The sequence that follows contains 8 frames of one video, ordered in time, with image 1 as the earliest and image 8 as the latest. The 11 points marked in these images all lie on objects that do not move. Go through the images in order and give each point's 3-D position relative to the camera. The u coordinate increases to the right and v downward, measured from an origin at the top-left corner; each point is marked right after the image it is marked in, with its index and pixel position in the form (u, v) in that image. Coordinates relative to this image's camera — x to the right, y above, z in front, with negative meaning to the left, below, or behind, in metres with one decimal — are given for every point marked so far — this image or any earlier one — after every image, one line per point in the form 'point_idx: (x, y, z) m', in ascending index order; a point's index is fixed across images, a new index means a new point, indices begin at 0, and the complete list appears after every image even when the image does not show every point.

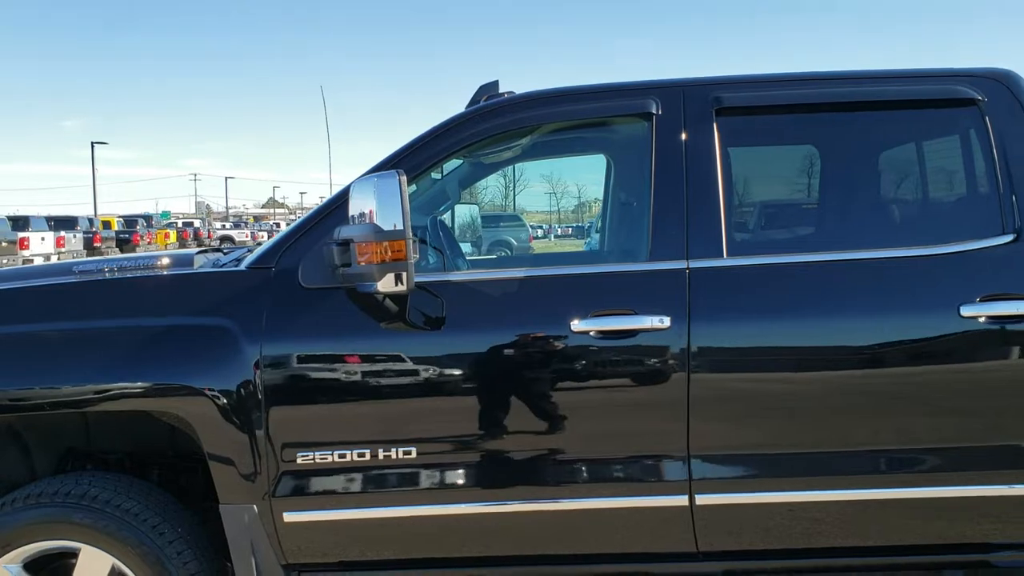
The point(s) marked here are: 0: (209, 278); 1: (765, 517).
0: (-0.9, 0.0, +2.4) m
1: (+0.7, -0.7, +2.3) m
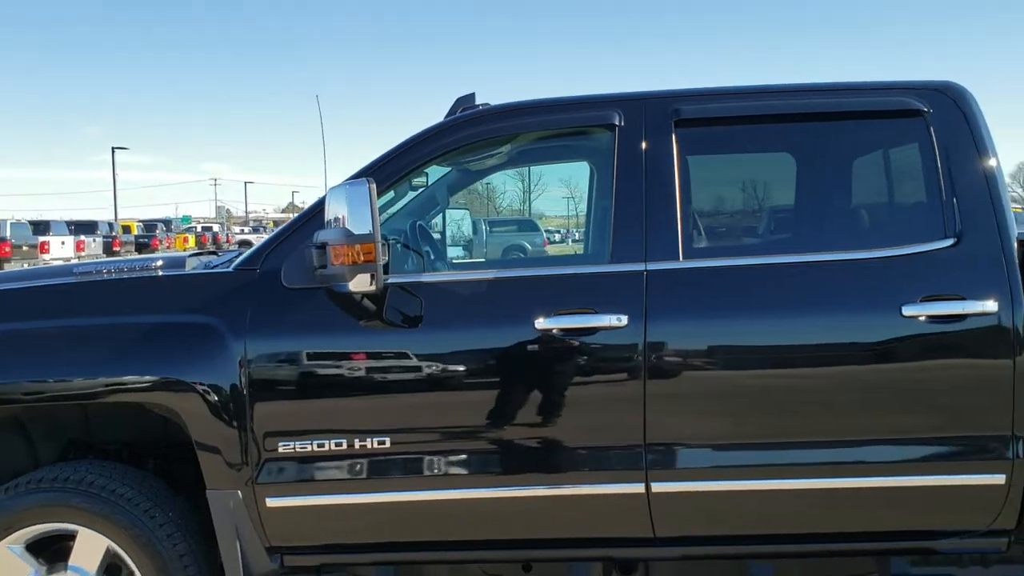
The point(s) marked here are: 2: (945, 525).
0: (-1.0, 0.0, +2.6) m
1: (+0.6, -0.7, +2.4) m
2: (+1.3, -0.7, +2.4) m
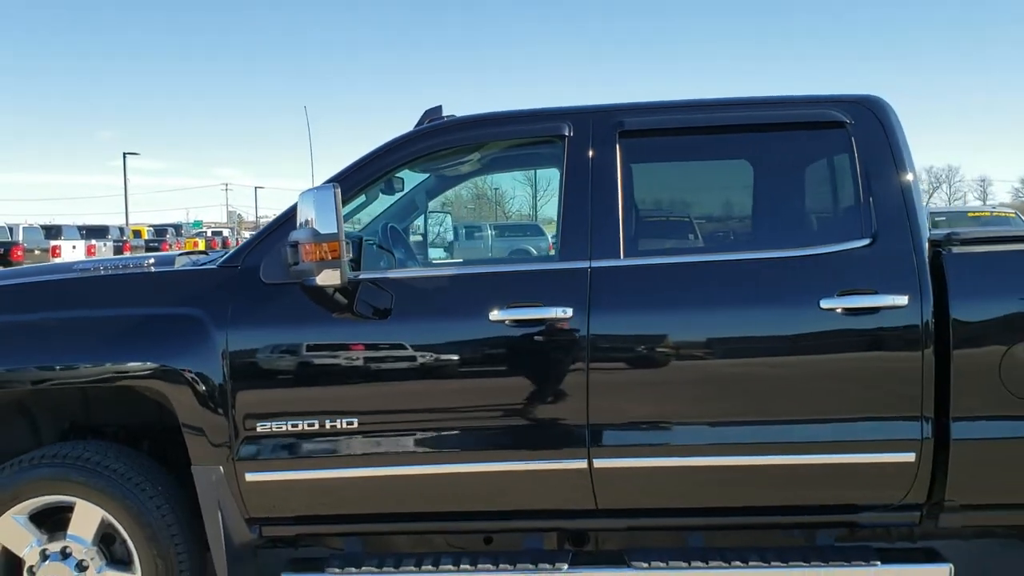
0: (-1.2, 0.0, +2.8) m
1: (+0.5, -0.6, +2.7) m
2: (+1.2, -0.7, +2.7) m
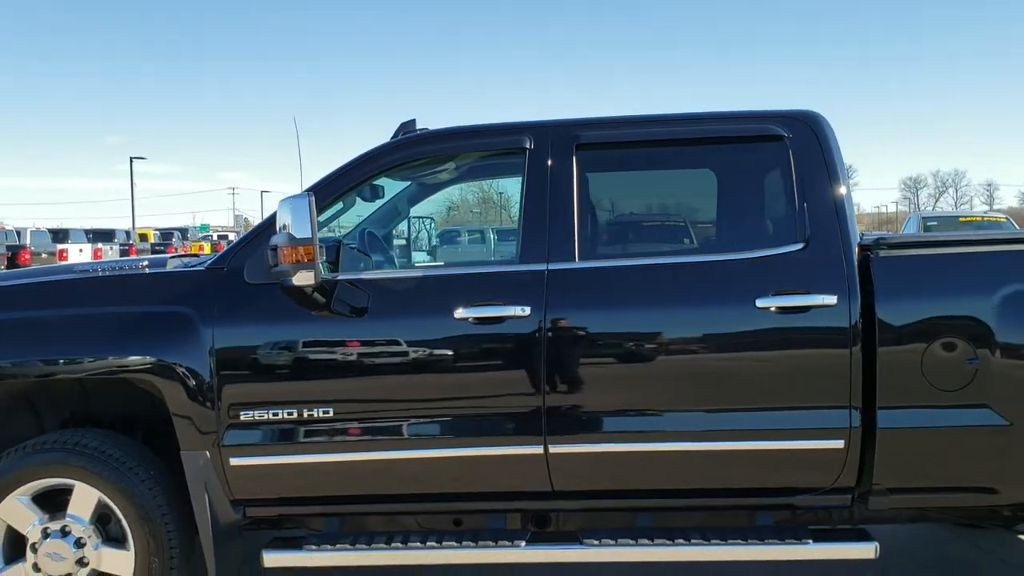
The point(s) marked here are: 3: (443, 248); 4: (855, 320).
0: (-1.3, 0.0, +3.1) m
1: (+0.4, -0.6, +2.9) m
2: (+1.0, -0.7, +2.9) m
3: (-0.2, +0.2, +3.1) m
4: (+1.2, -0.1, +2.8) m
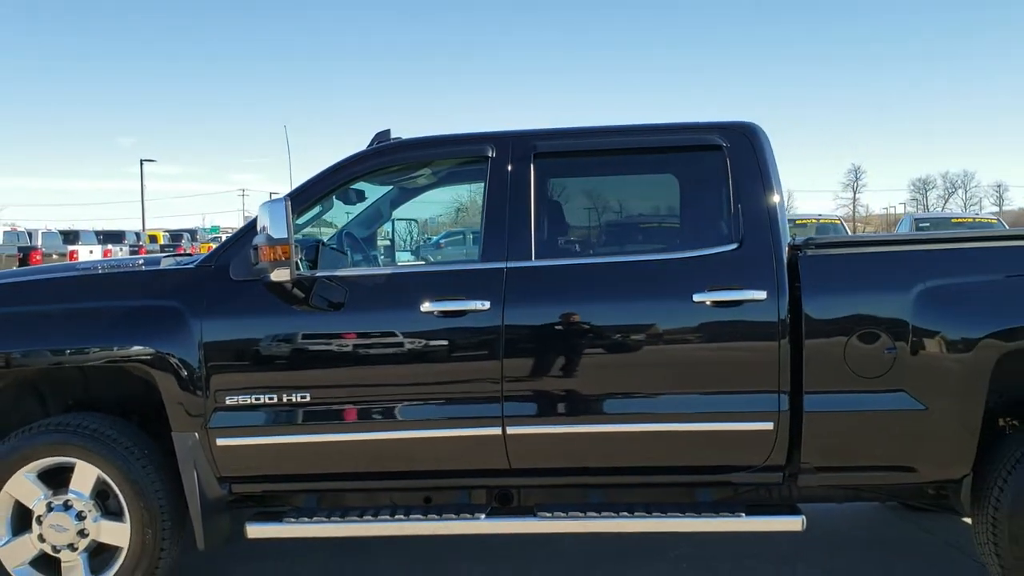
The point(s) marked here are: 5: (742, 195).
0: (-1.5, +0.1, +3.4) m
1: (+0.2, -0.6, +3.2) m
2: (+0.9, -0.7, +3.1) m
3: (-0.4, +0.2, +3.4) m
4: (+1.0, -0.1, +3.0) m
5: (+0.9, +0.4, +3.2) m
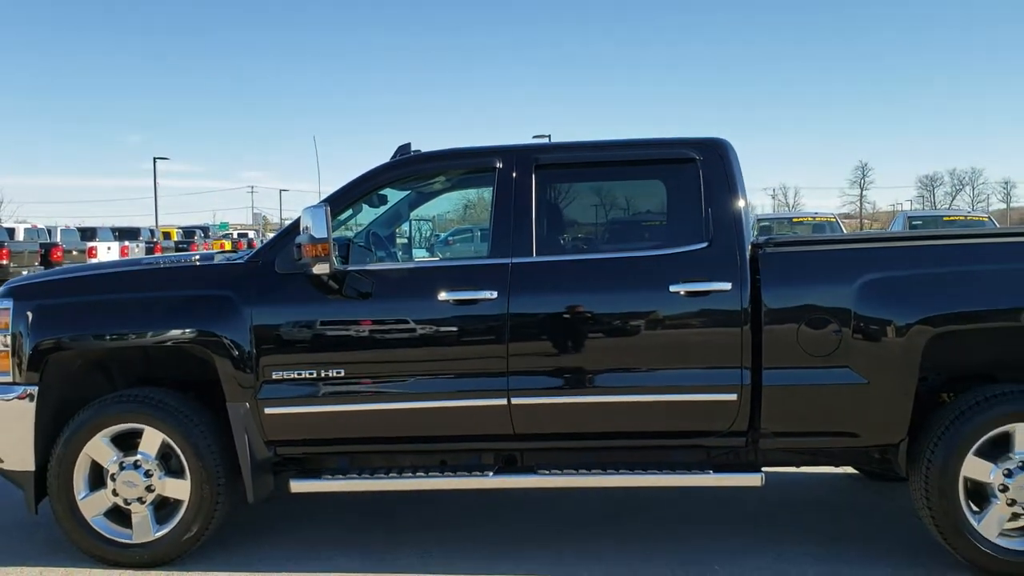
0: (-1.4, +0.1, +3.9) m
1: (+0.2, -0.6, +3.7) m
2: (+0.9, -0.7, +3.7) m
3: (-0.4, +0.2, +3.9) m
4: (+1.1, -0.1, +3.6) m
5: (+1.0, +0.4, +3.8) m
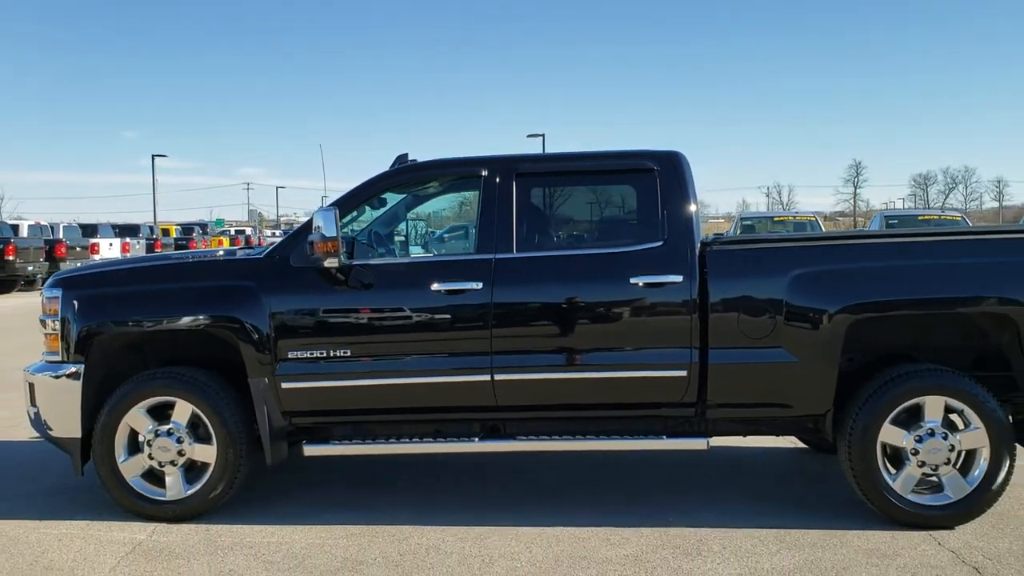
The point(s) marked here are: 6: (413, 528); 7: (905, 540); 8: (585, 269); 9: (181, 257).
0: (-1.5, +0.1, +4.5) m
1: (+0.1, -0.5, +4.3) m
2: (+0.8, -0.6, +4.3) m
3: (-0.5, +0.3, +4.5) m
4: (+1.0, 0.0, +4.2) m
5: (+0.9, +0.5, +4.4) m
6: (-0.5, -1.3, +4.2) m
7: (+2.0, -1.3, +4.0) m
8: (+0.4, +0.1, +4.3) m
9: (-2.0, +0.2, +4.8) m
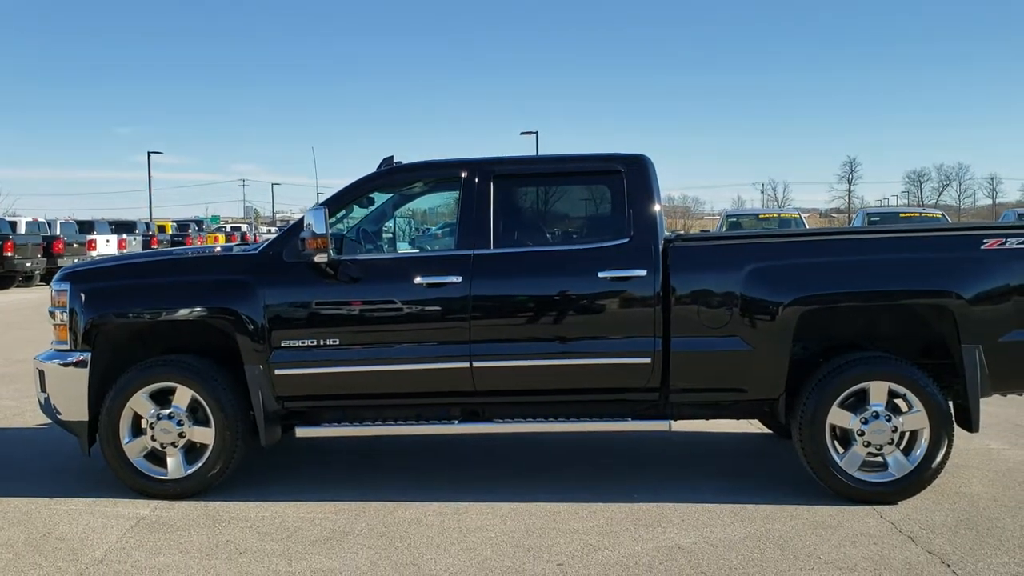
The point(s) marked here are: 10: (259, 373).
0: (-1.7, +0.2, +4.8) m
1: (0.0, -0.5, +4.6) m
2: (+0.7, -0.6, +4.6) m
3: (-0.6, +0.3, +4.9) m
4: (+0.8, 0.0, +4.5) m
5: (+0.7, +0.5, +4.7) m
6: (-0.7, -1.2, +4.5) m
7: (+1.9, -1.3, +4.4) m
8: (+0.3, +0.1, +4.6) m
9: (-2.1, +0.2, +5.1) m
10: (-1.5, -0.5, +4.7) m
